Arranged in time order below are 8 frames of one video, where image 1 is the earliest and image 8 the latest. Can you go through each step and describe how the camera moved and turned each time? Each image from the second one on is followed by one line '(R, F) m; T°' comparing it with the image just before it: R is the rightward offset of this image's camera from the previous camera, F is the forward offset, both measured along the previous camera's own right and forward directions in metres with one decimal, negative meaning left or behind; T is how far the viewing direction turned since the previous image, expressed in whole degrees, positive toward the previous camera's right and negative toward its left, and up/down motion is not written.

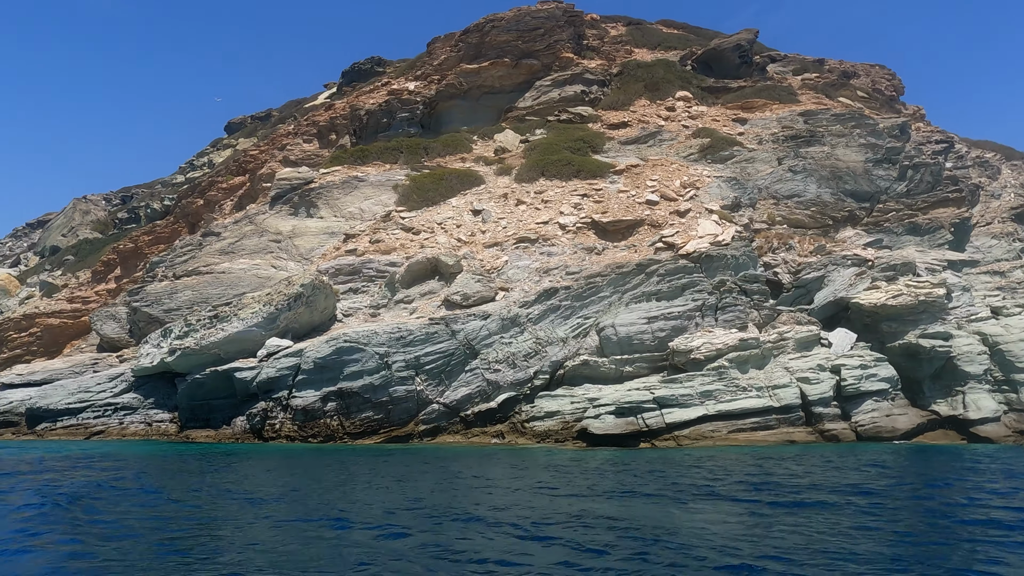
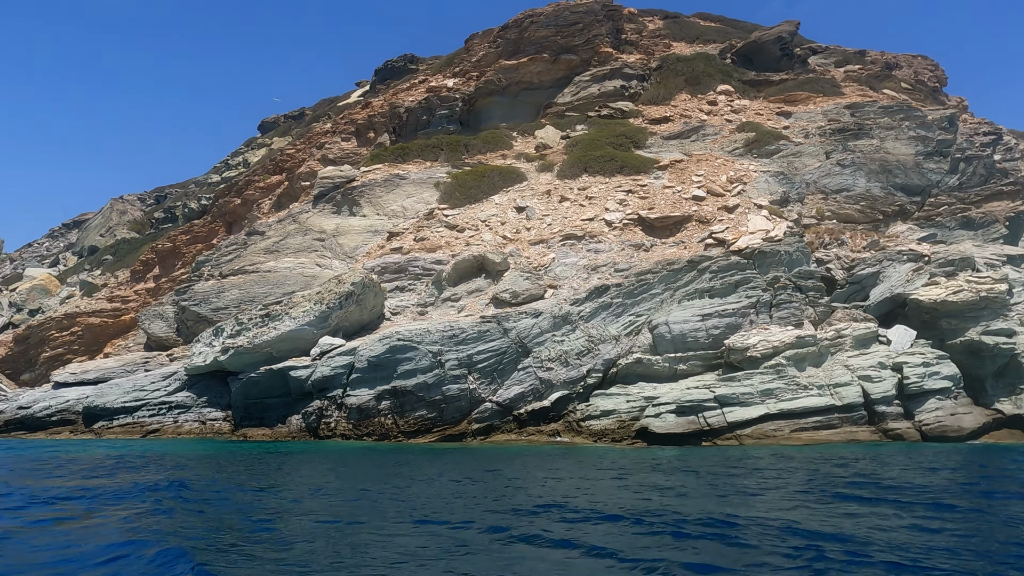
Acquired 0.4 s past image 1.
(-0.7, +0.1) m; -1°
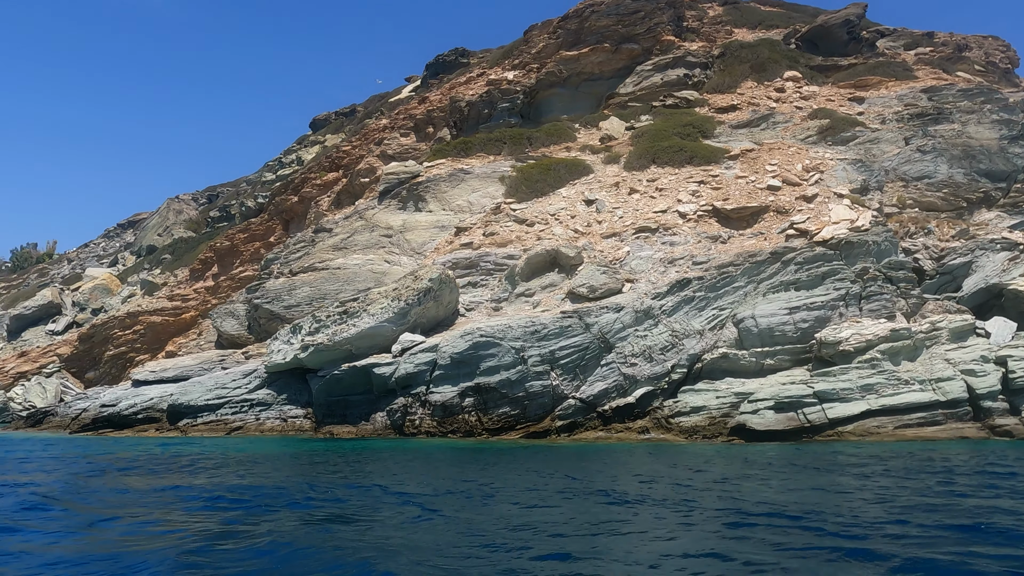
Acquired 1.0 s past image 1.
(-1.0, +0.3) m; -2°
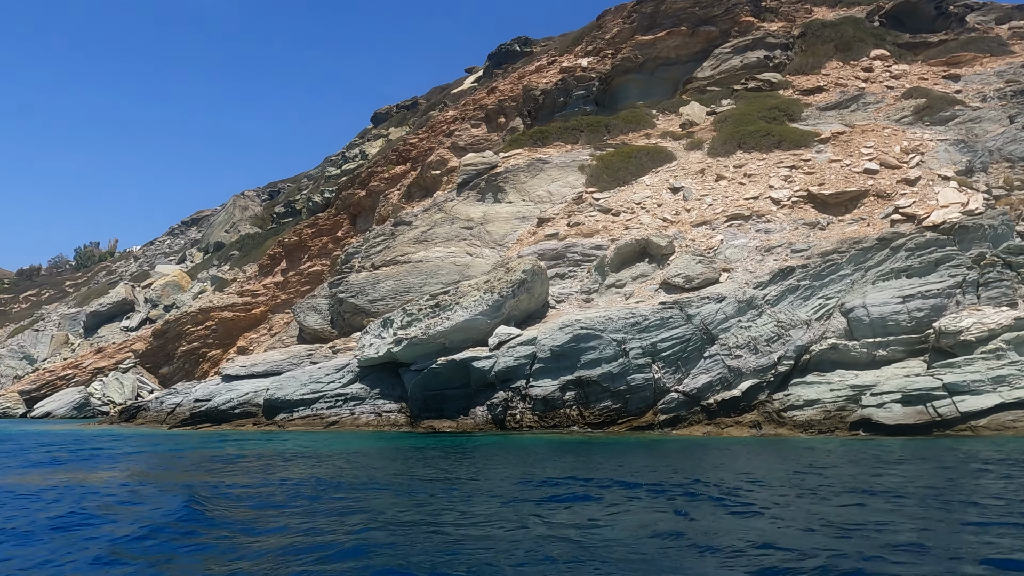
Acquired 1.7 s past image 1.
(-1.1, +0.4) m; -3°
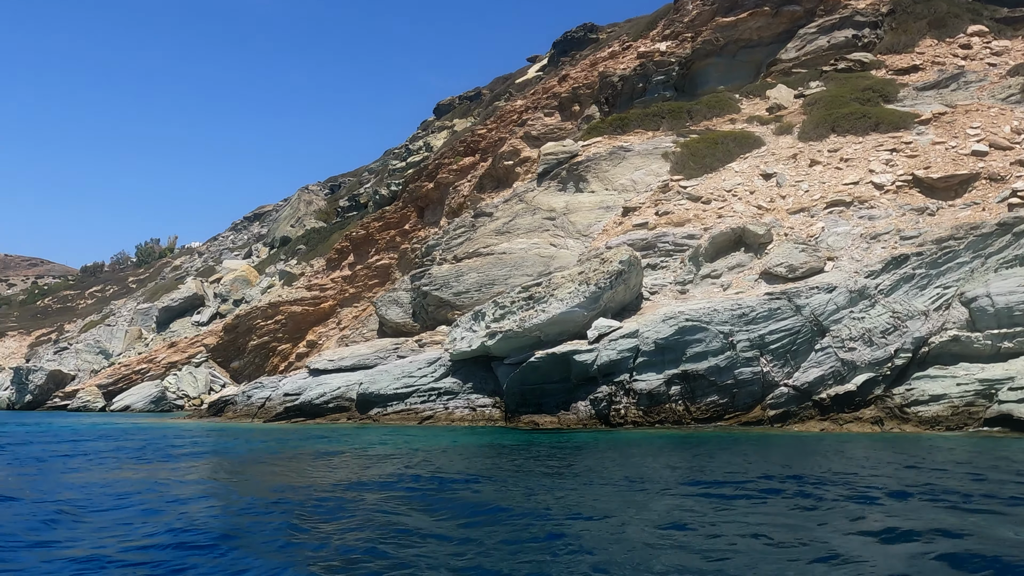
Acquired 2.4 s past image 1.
(-1.1, +0.4) m; -3°
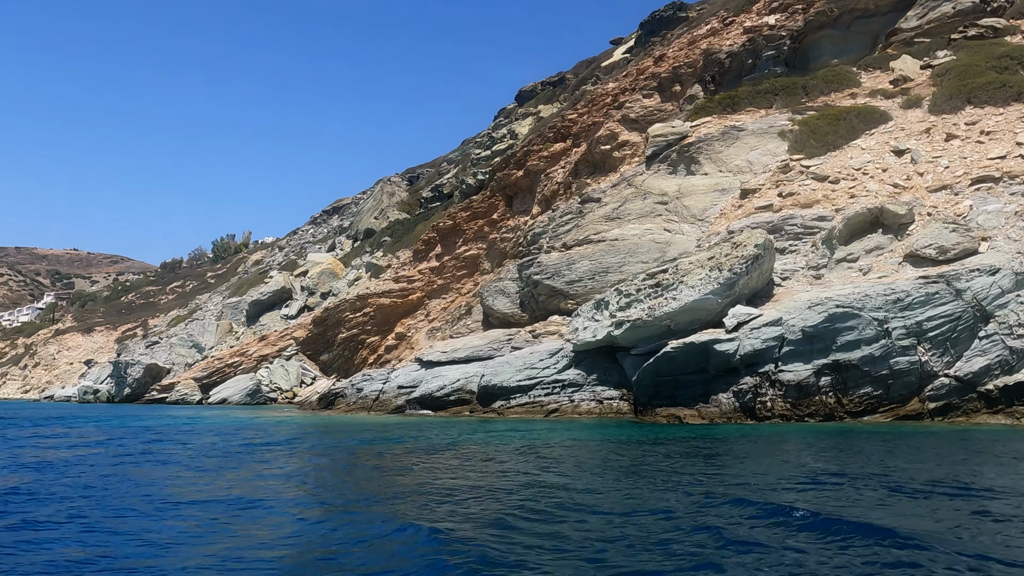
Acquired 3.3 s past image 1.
(-1.4, +0.6) m; -4°
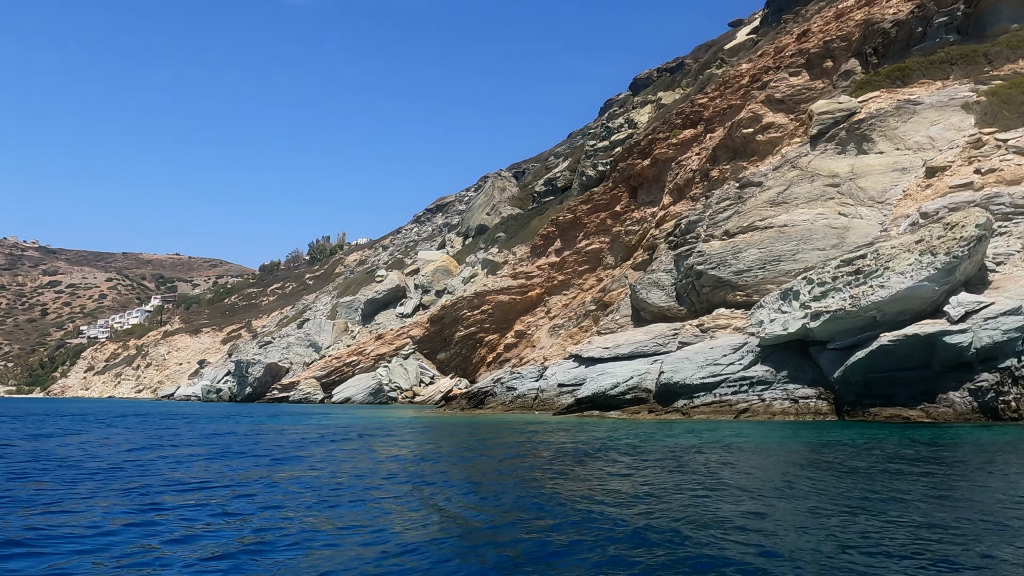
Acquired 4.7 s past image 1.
(-1.9, +0.9) m; -6°
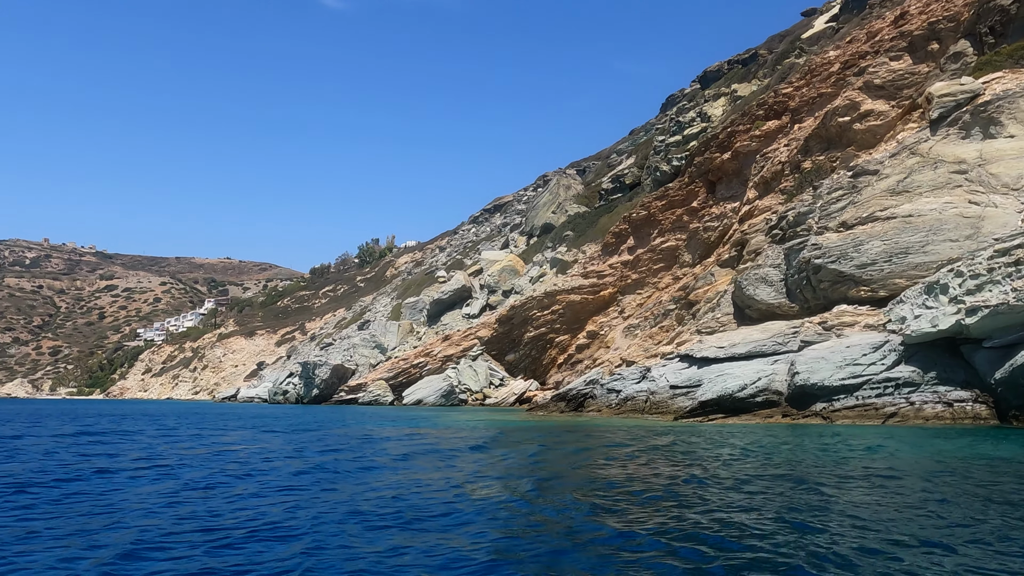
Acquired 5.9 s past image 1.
(-1.4, +0.8) m; -3°
